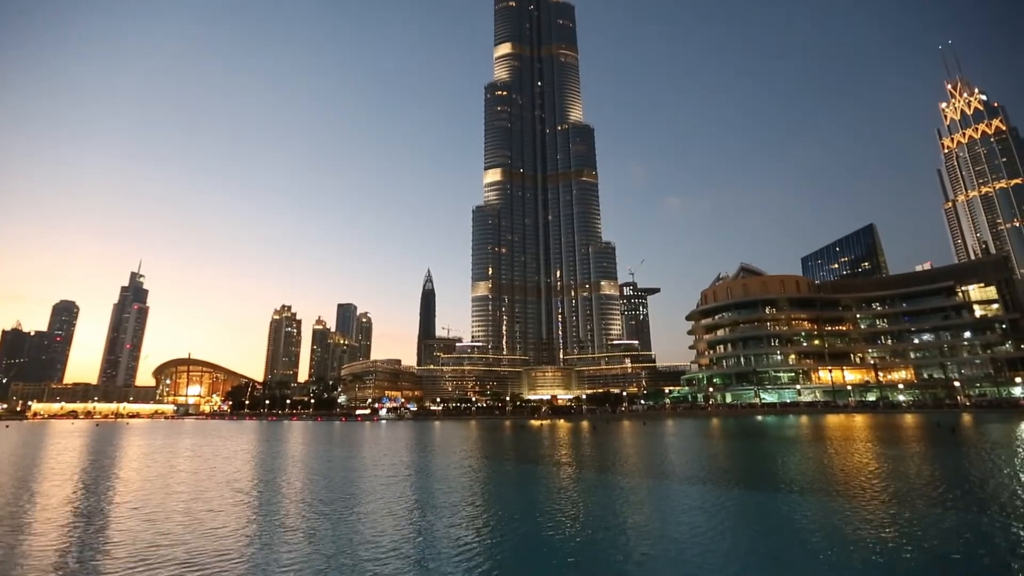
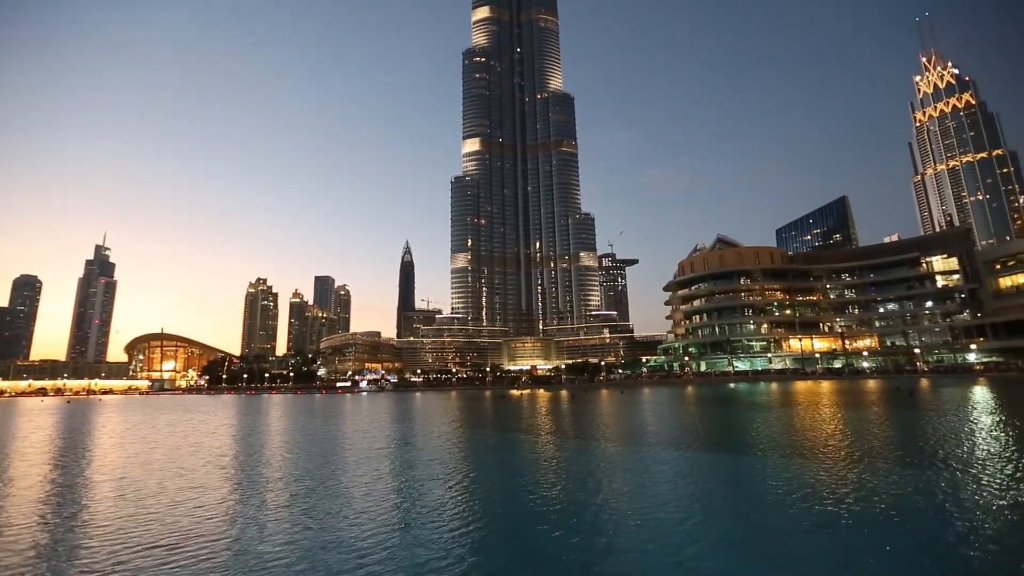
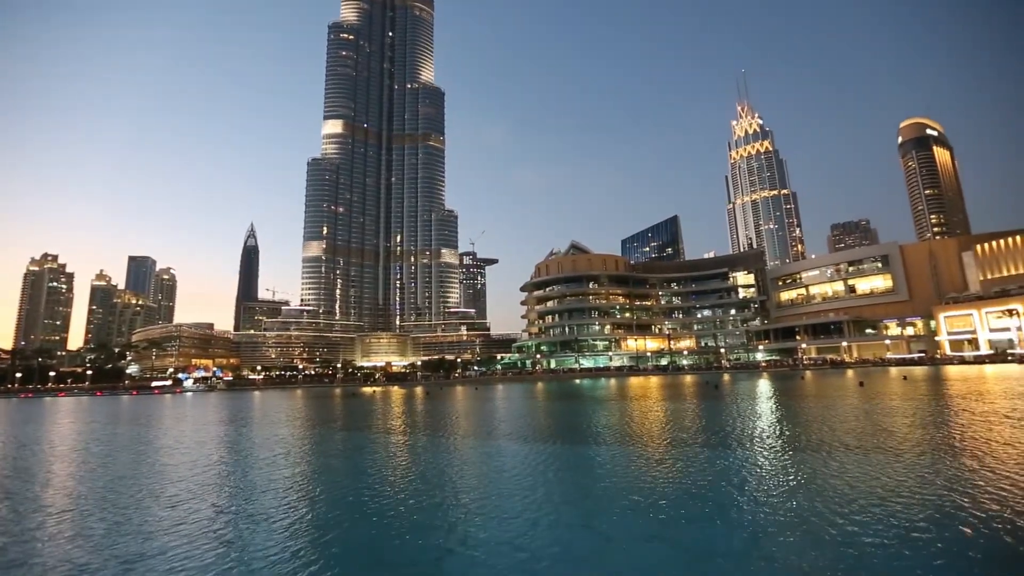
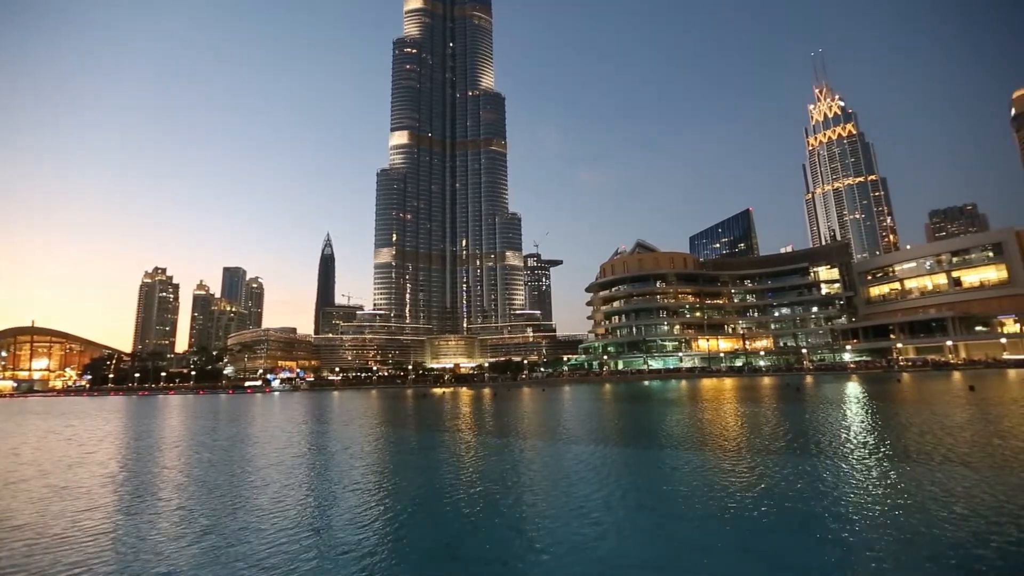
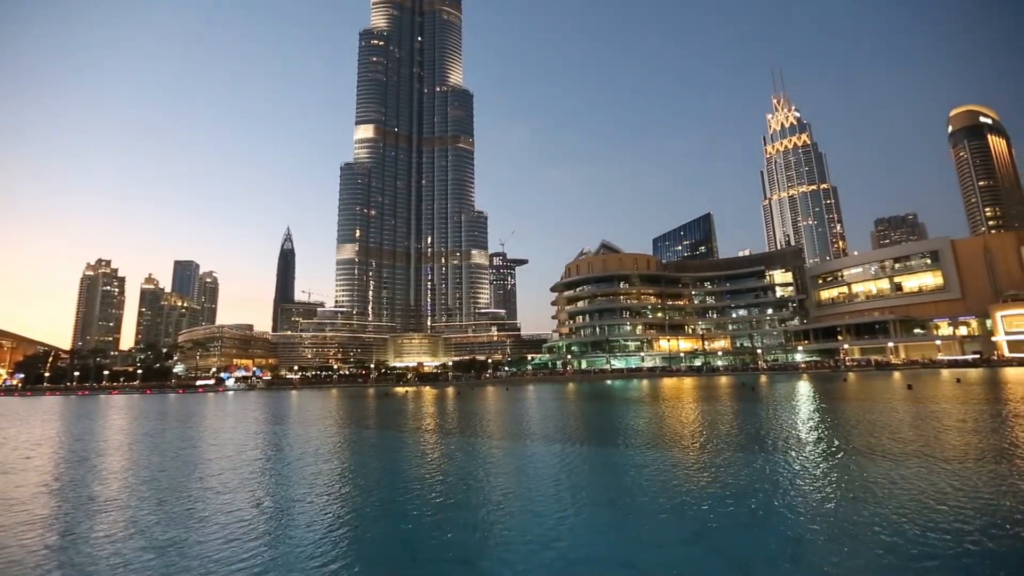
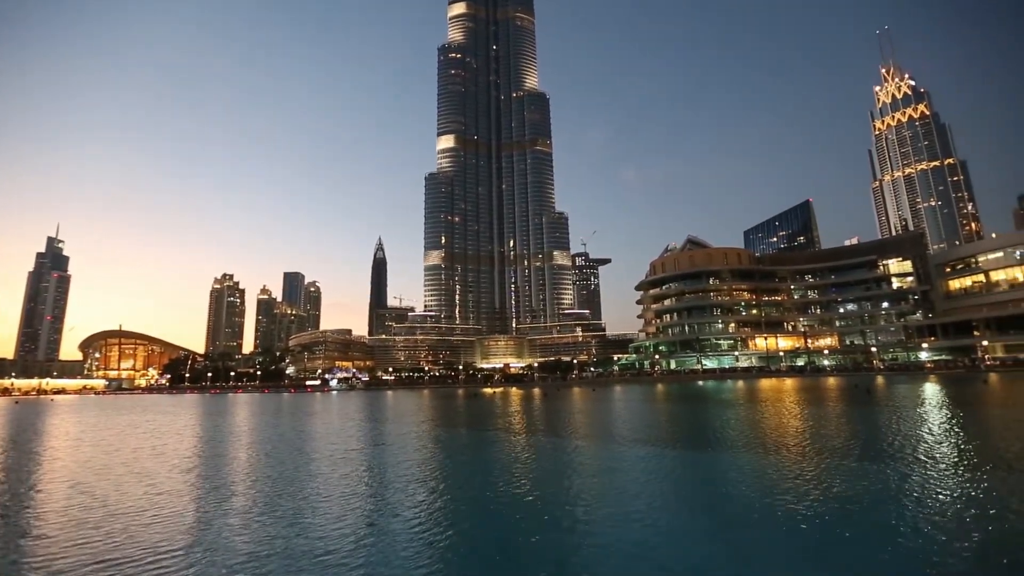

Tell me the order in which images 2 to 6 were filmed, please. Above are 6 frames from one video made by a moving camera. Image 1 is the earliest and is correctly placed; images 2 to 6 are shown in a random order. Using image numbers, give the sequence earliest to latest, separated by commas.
2, 6, 4, 5, 3
